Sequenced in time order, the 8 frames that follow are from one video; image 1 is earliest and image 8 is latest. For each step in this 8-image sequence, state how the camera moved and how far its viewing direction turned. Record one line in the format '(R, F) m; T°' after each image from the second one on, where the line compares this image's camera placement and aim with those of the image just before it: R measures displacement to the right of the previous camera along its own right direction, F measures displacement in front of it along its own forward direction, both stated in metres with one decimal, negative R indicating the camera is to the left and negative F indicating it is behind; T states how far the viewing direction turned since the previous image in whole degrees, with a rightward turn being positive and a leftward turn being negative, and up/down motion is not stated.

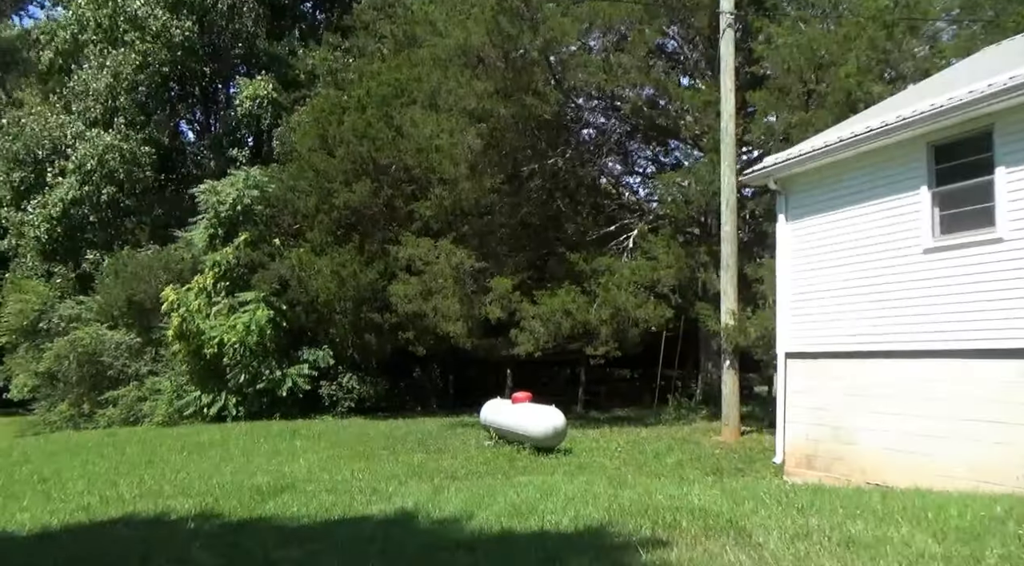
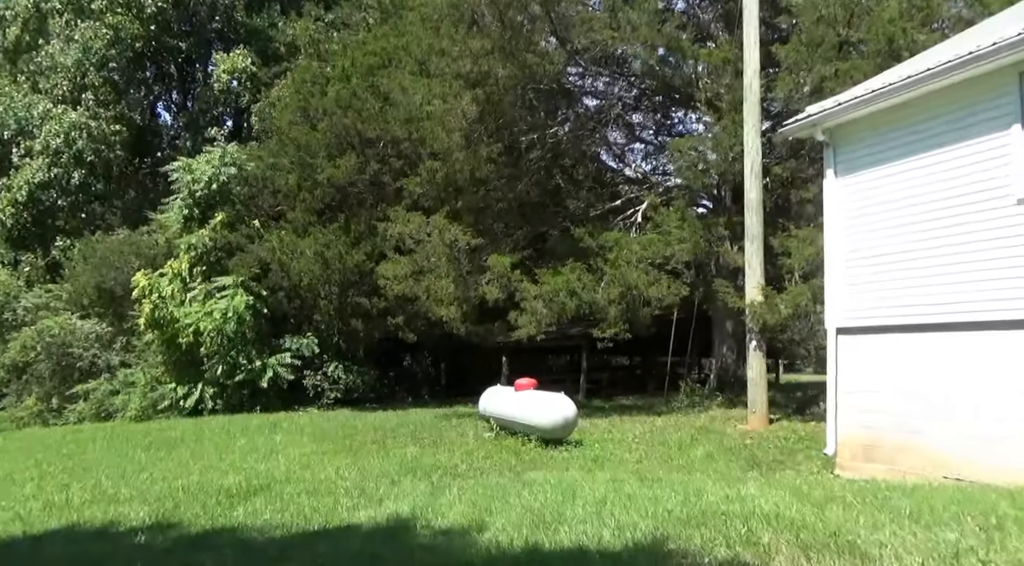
(-0.3, +1.7) m; +1°
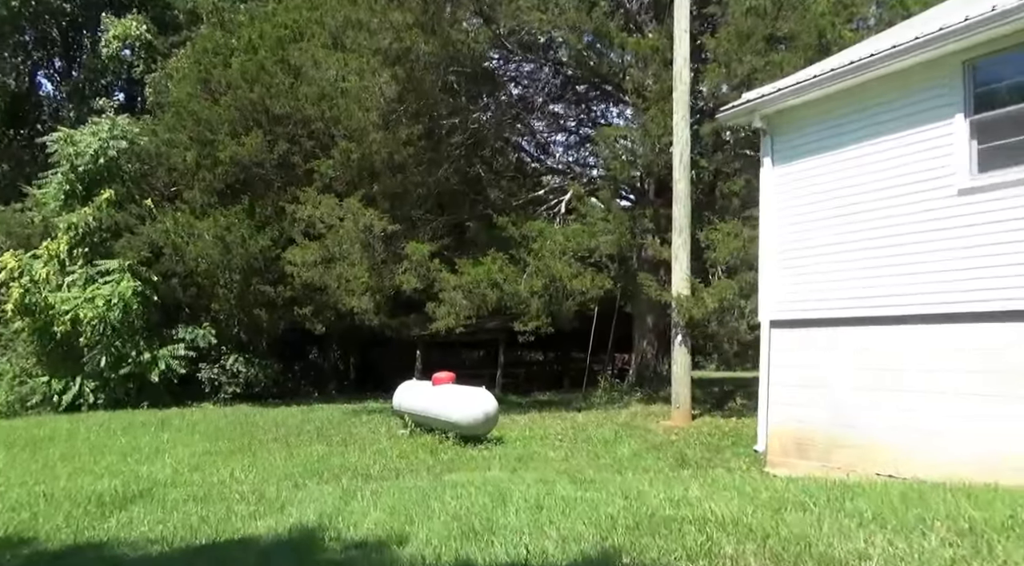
(-0.1, +0.8) m; +6°
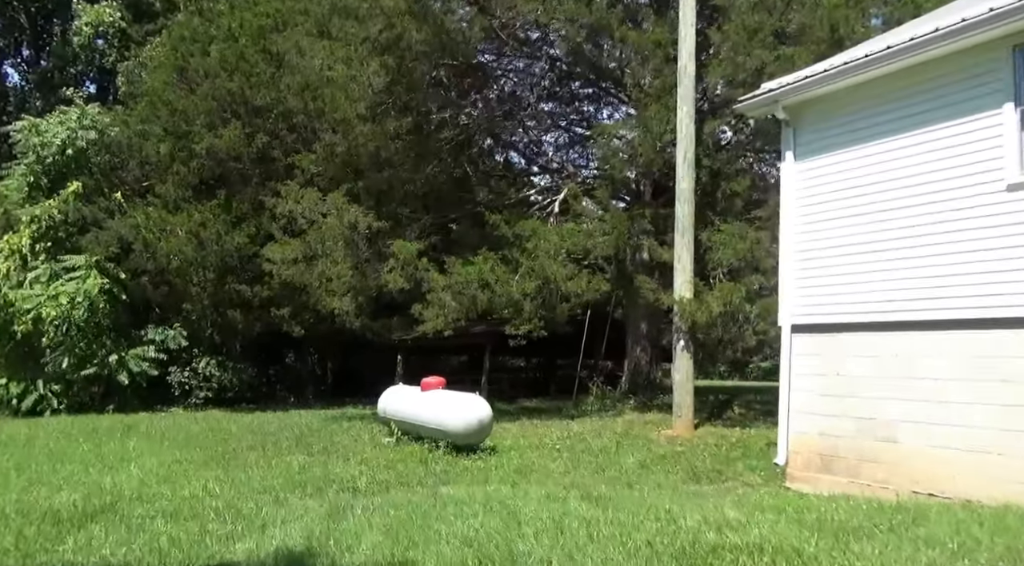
(-0.3, +0.8) m; +2°
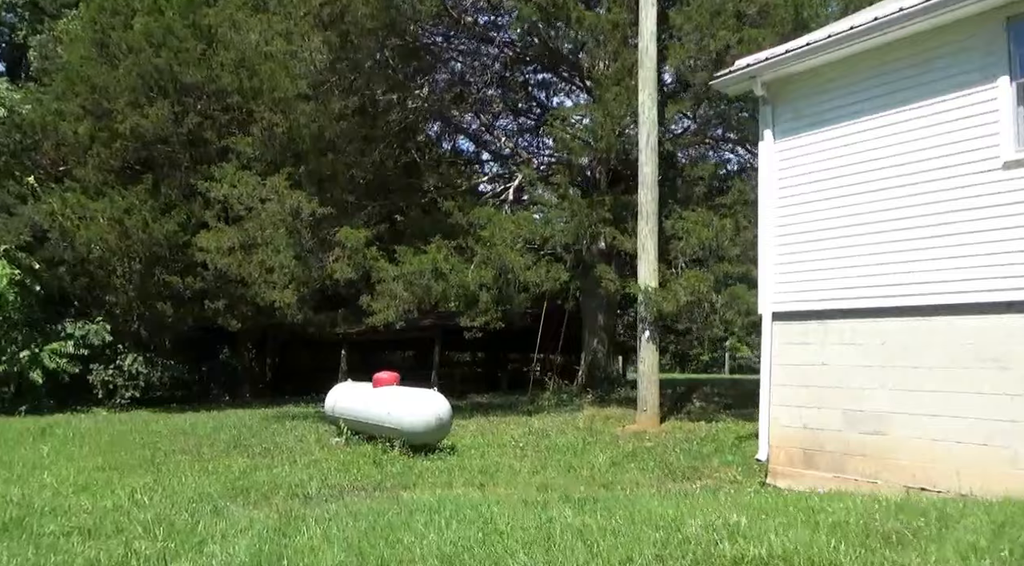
(-0.3, +0.8) m; +4°
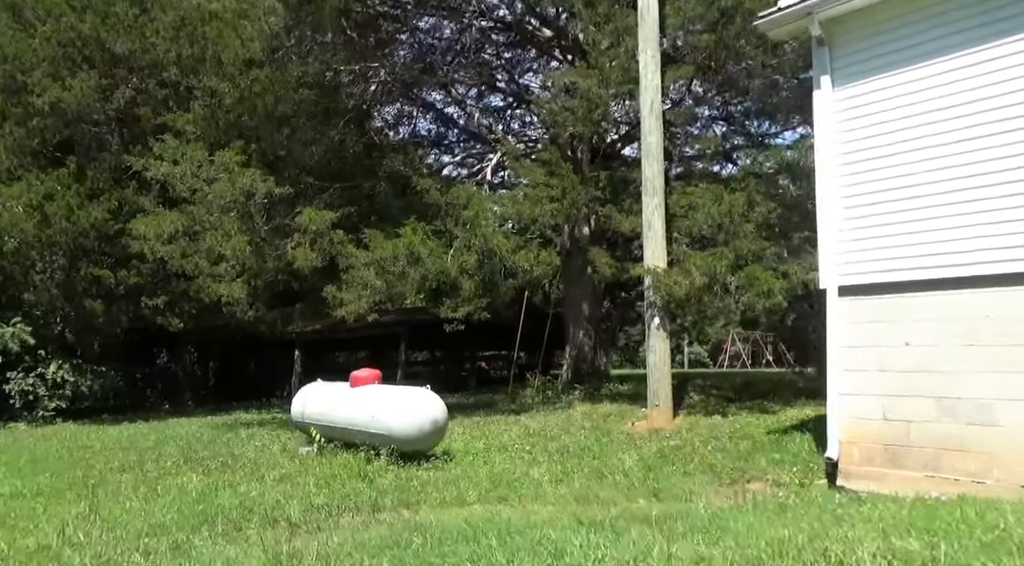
(-0.8, +1.6) m; +4°
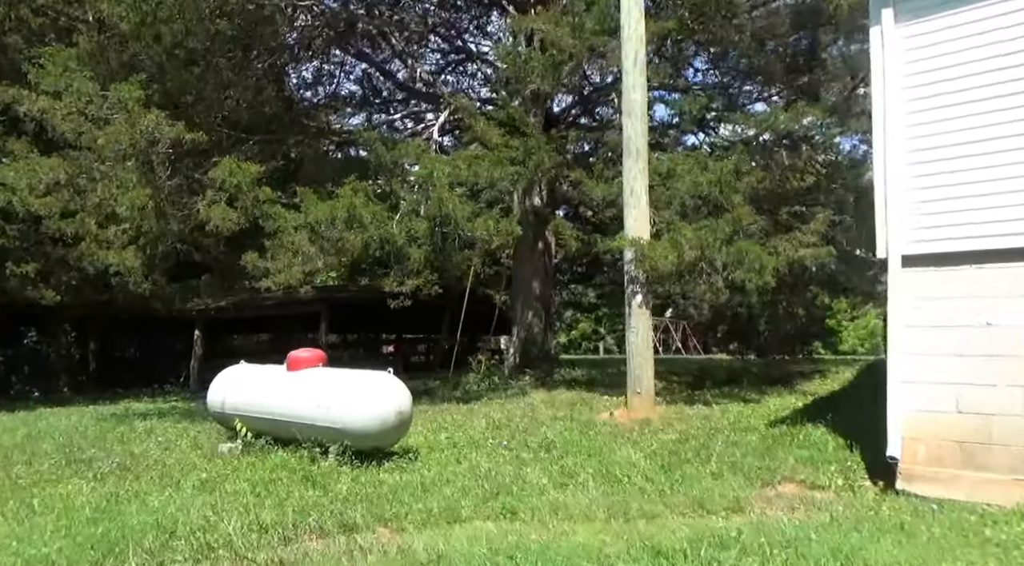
(-0.9, +1.7) m; +7°
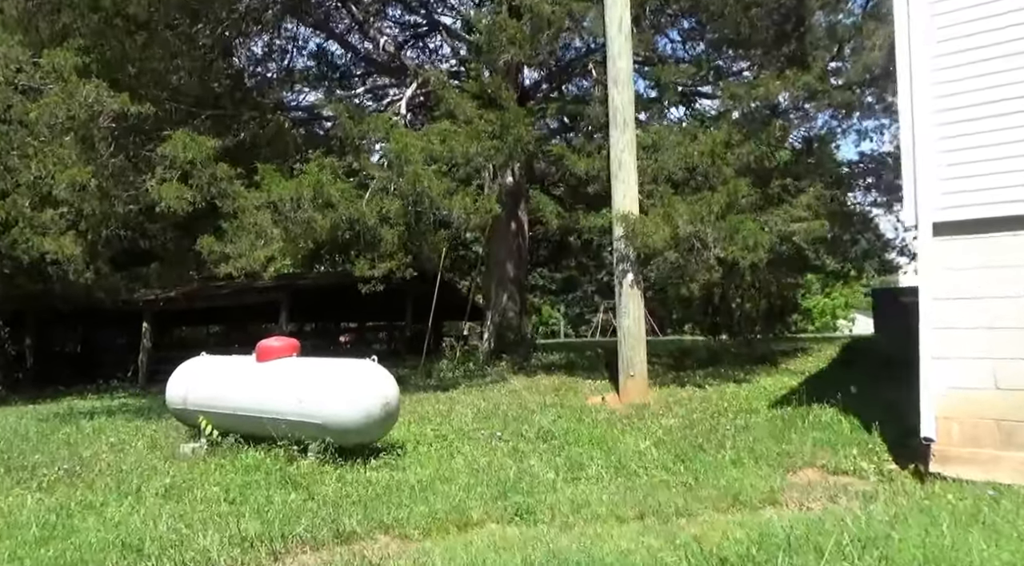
(-0.4, +0.7) m; +4°
